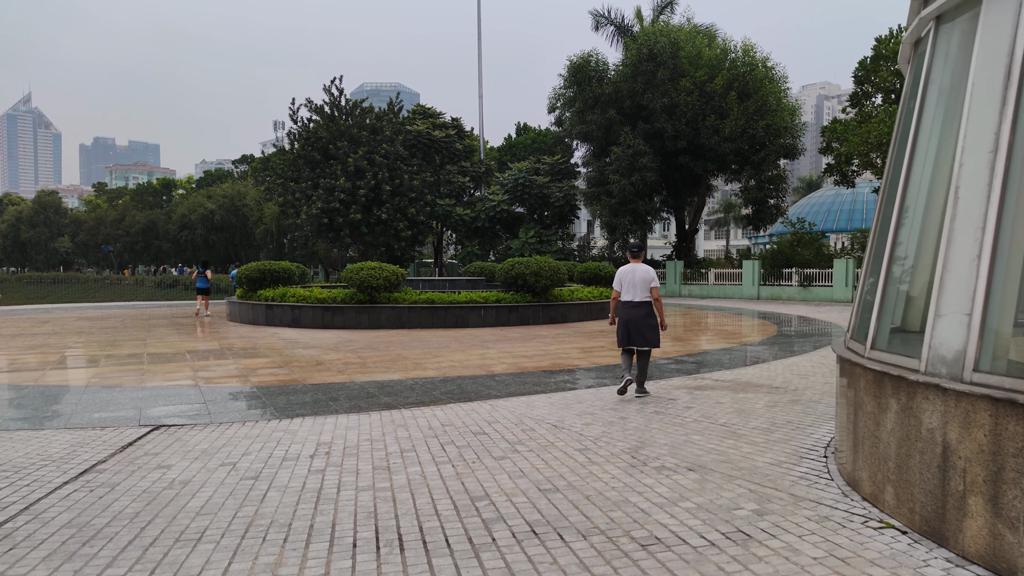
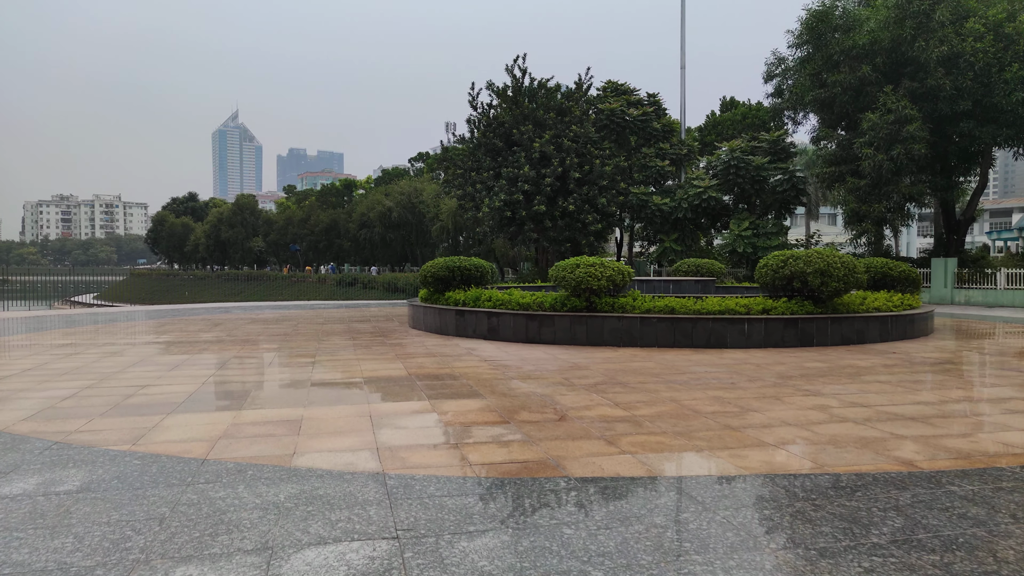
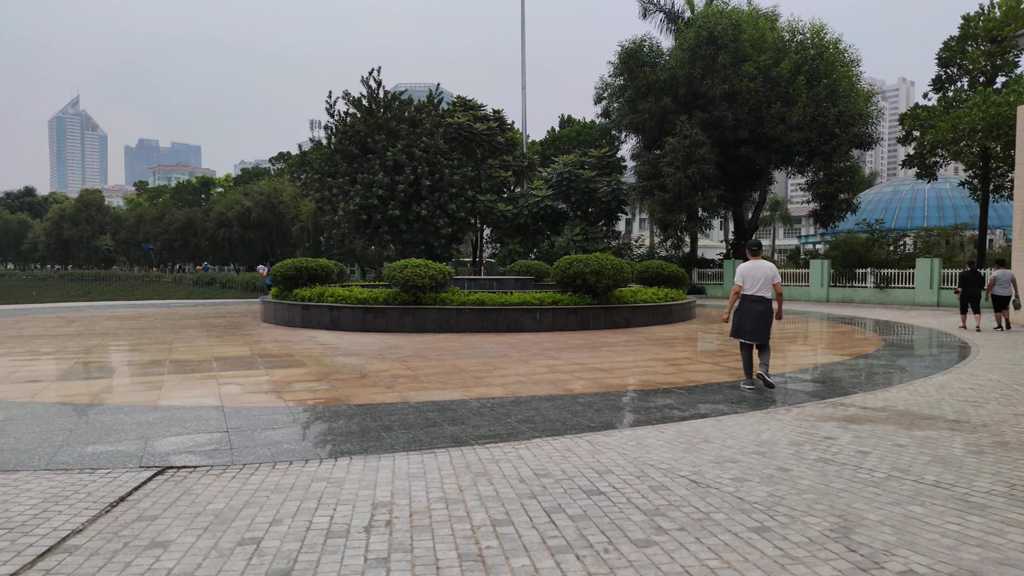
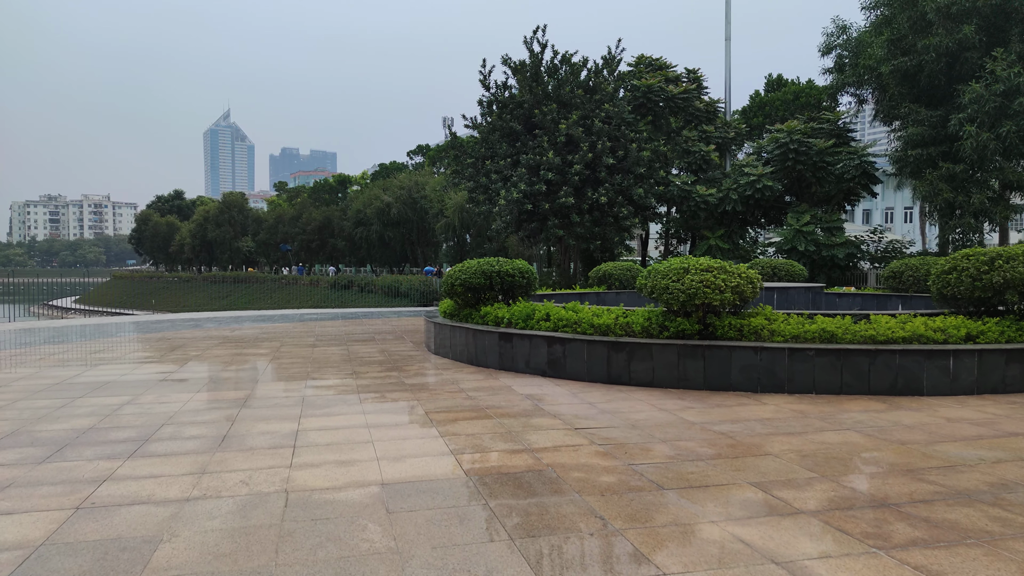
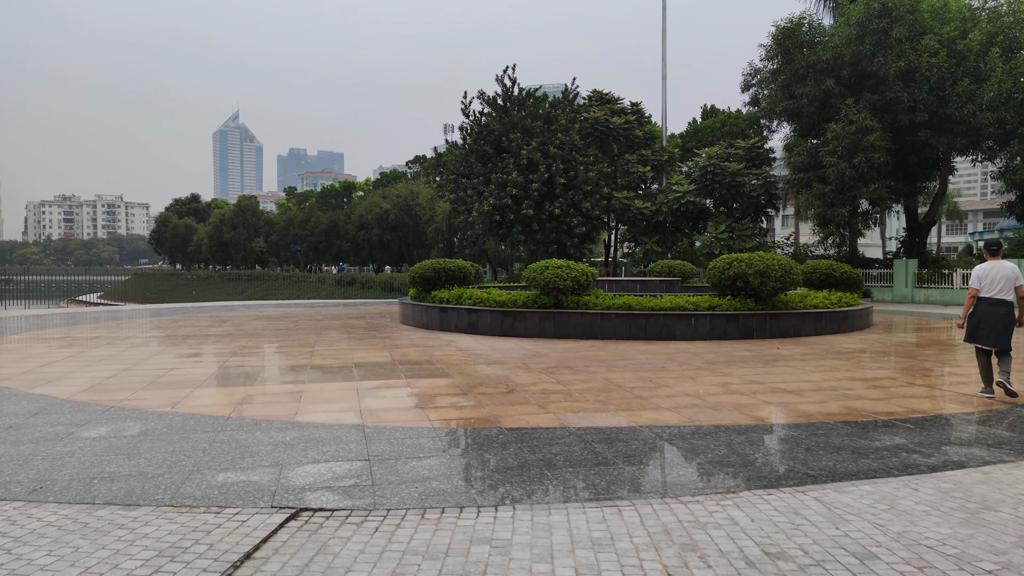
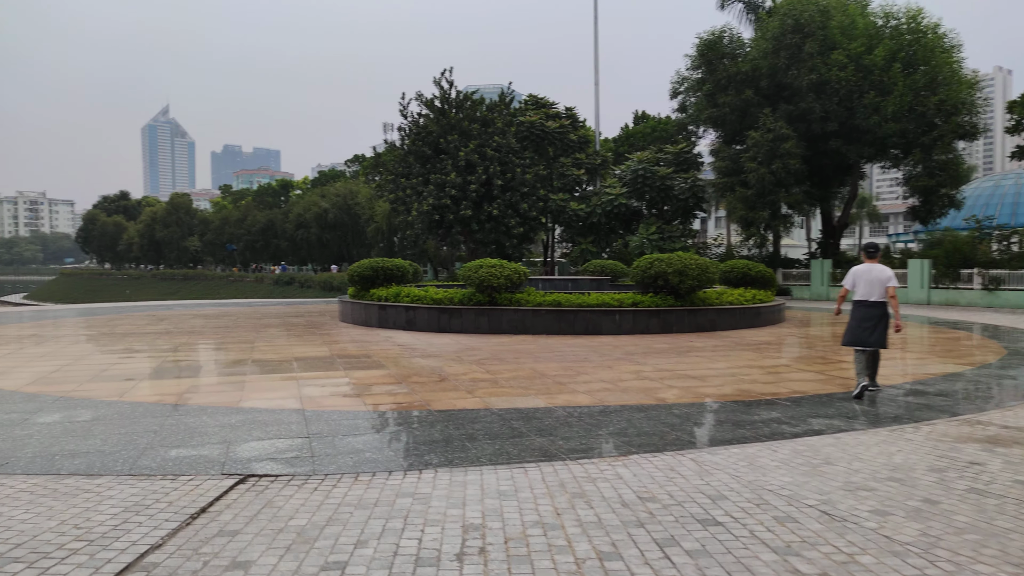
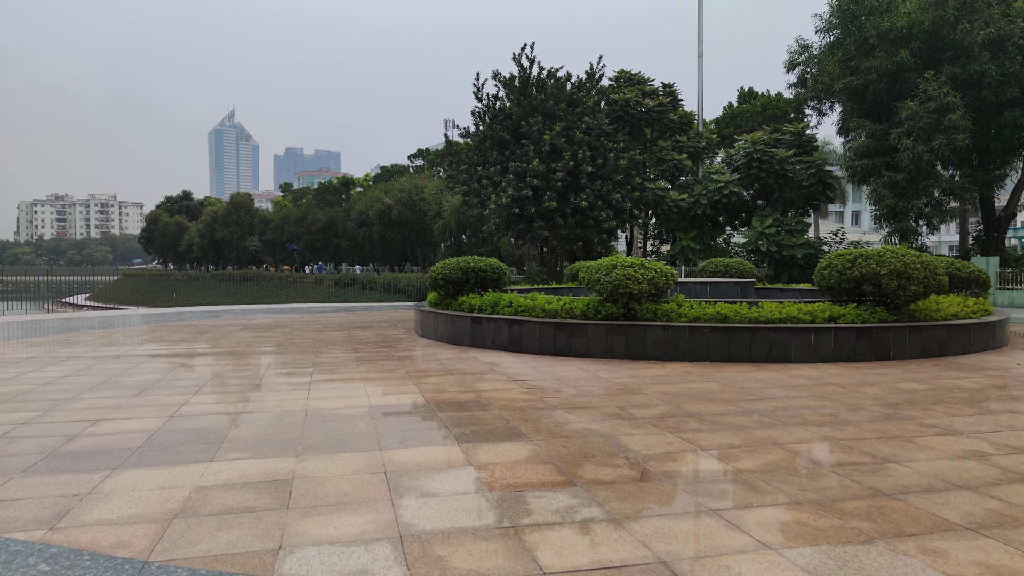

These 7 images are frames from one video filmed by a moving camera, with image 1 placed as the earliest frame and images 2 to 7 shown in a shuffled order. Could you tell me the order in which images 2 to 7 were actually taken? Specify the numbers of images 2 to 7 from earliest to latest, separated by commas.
3, 6, 5, 2, 7, 4
